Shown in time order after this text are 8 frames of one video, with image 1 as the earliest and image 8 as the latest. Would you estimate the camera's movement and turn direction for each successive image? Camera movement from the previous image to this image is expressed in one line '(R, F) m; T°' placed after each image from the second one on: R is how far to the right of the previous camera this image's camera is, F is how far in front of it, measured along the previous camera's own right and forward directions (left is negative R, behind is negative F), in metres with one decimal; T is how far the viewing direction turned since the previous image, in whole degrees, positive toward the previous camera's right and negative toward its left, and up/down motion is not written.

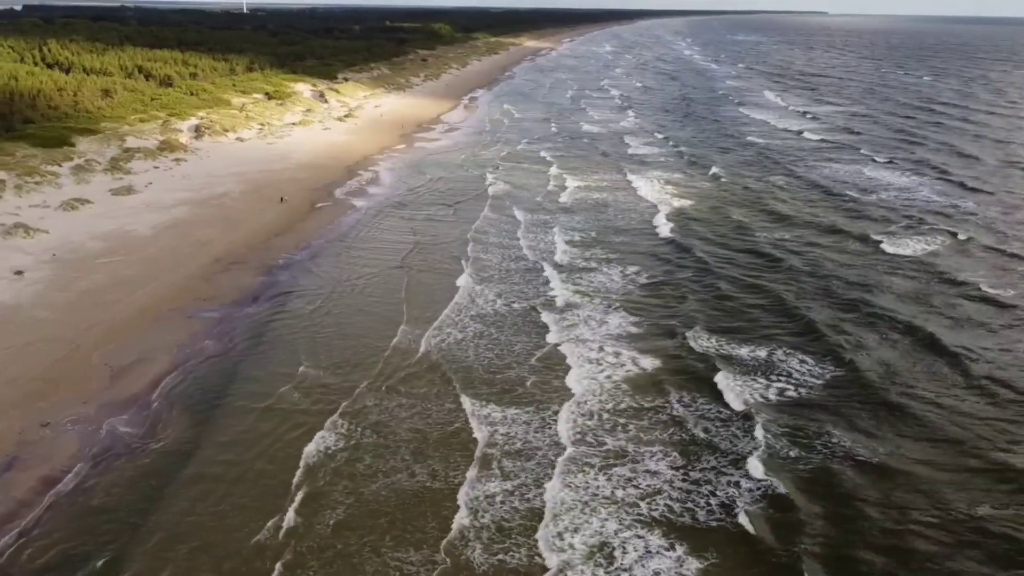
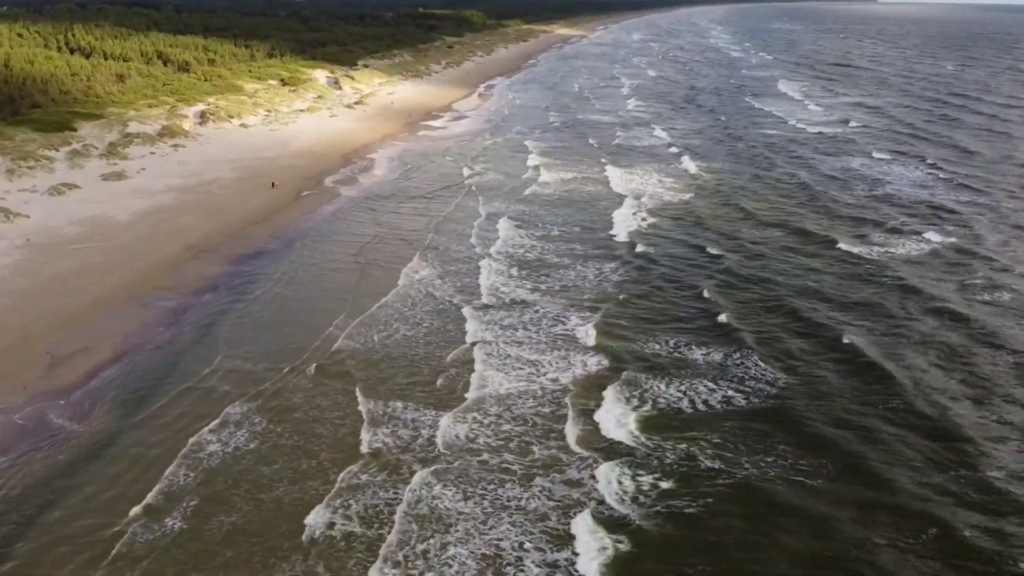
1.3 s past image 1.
(+1.7, +0.6) m; -3°
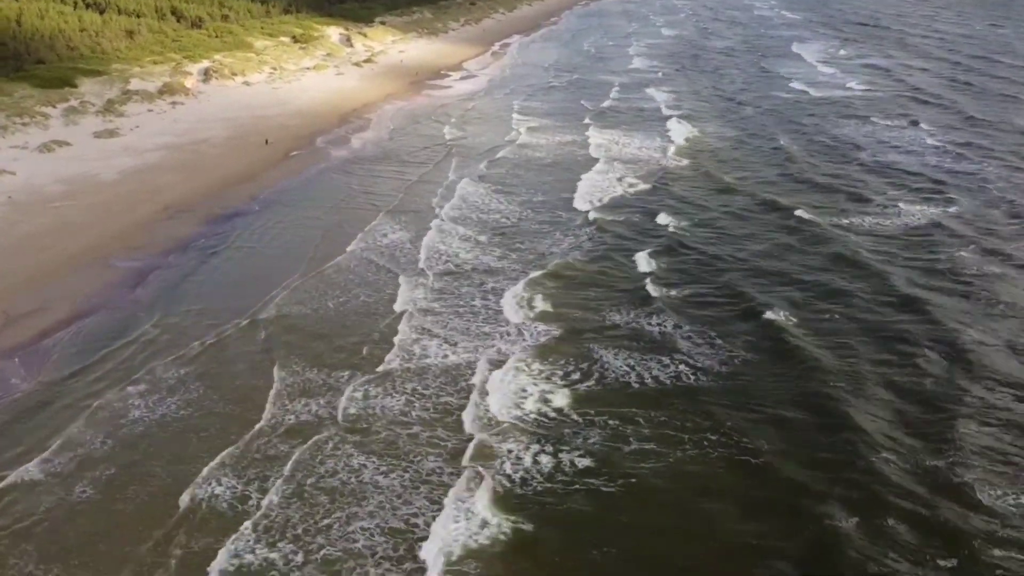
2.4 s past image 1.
(+1.4, +0.4) m; -2°
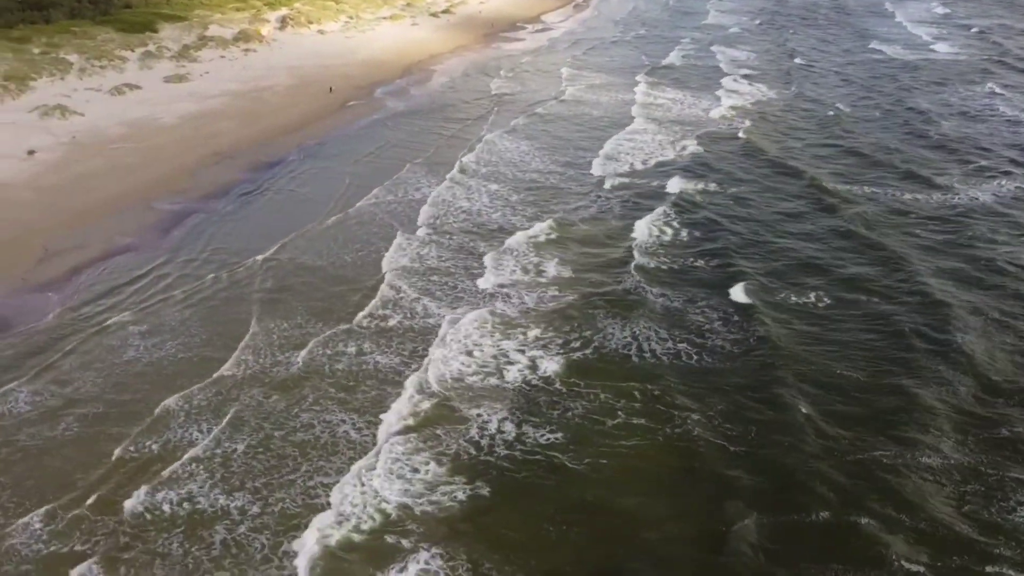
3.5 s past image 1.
(+1.4, +0.4) m; -6°
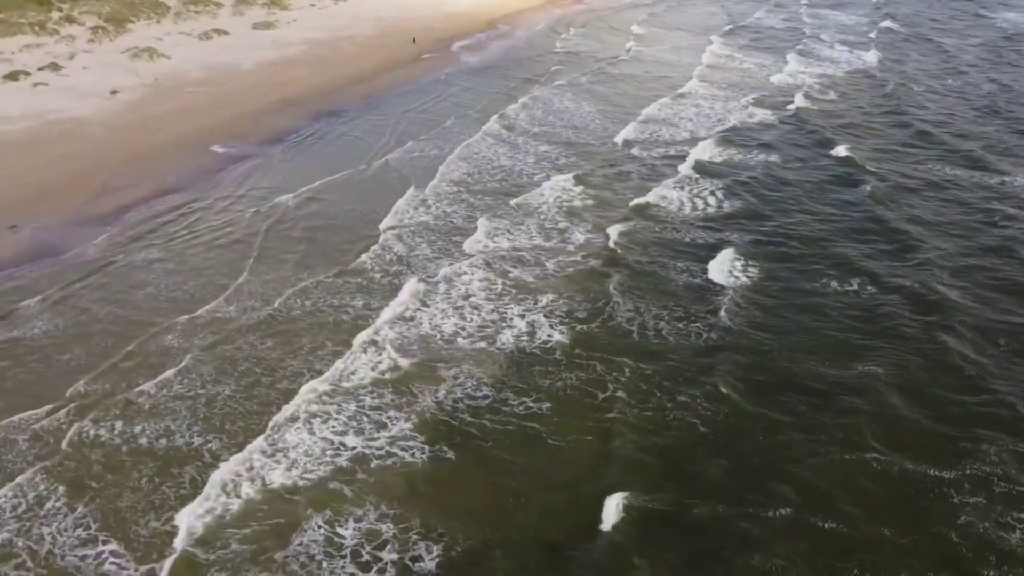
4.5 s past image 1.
(+1.3, +0.4) m; -7°
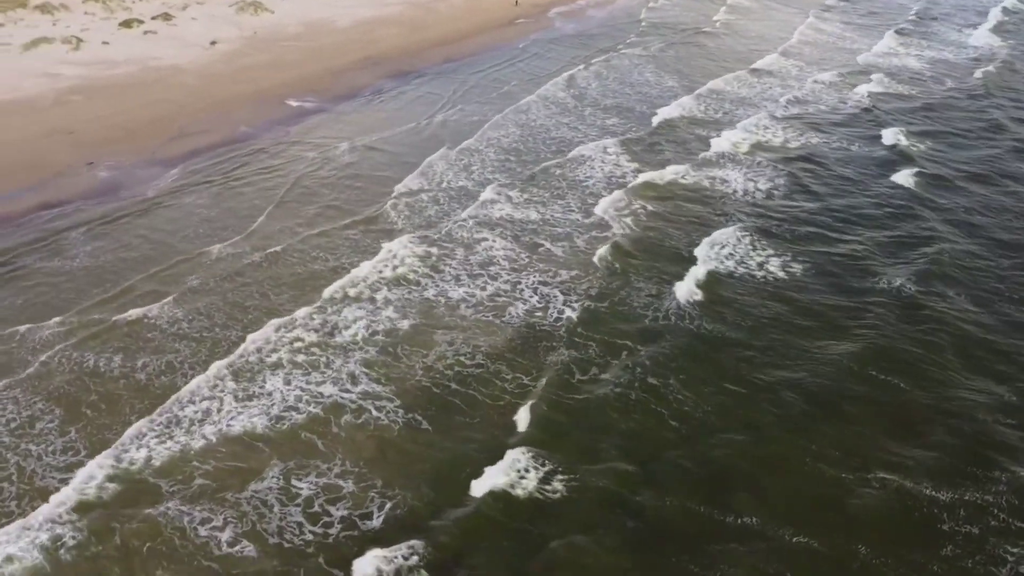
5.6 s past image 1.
(+1.3, +0.4) m; -8°
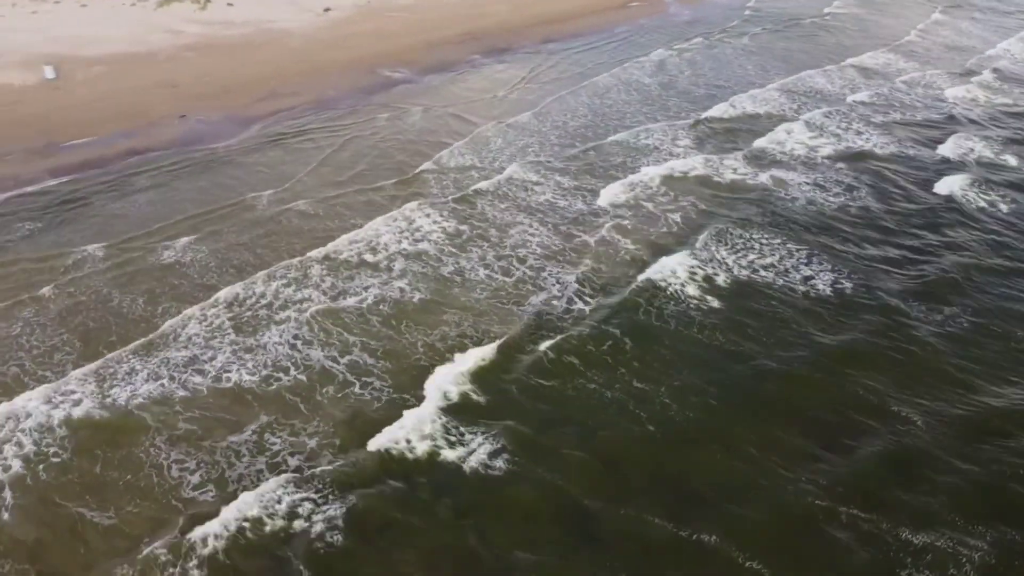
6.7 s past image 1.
(+1.2, +0.4) m; -9°
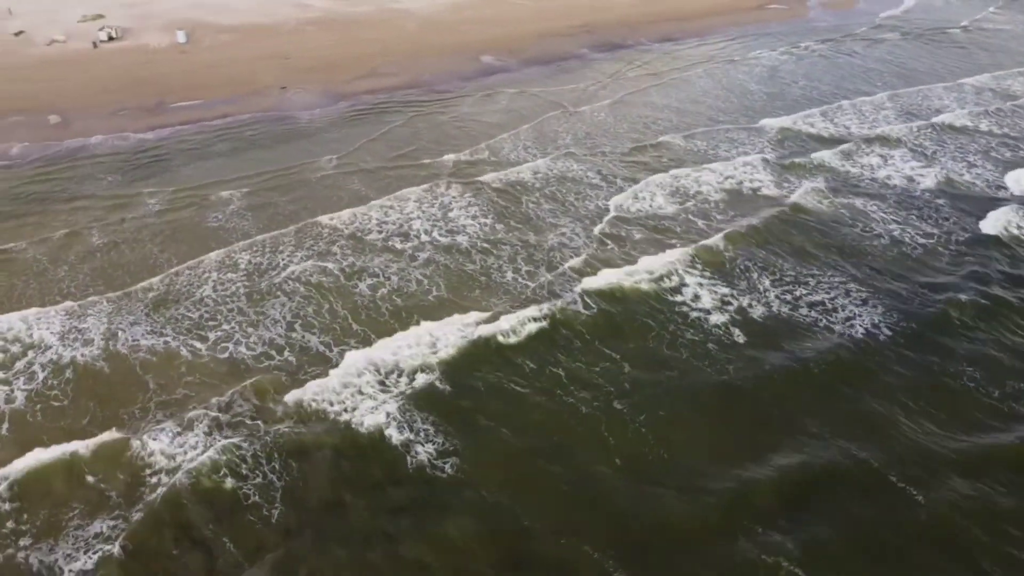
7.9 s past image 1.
(+1.2, +0.6) m; -10°
